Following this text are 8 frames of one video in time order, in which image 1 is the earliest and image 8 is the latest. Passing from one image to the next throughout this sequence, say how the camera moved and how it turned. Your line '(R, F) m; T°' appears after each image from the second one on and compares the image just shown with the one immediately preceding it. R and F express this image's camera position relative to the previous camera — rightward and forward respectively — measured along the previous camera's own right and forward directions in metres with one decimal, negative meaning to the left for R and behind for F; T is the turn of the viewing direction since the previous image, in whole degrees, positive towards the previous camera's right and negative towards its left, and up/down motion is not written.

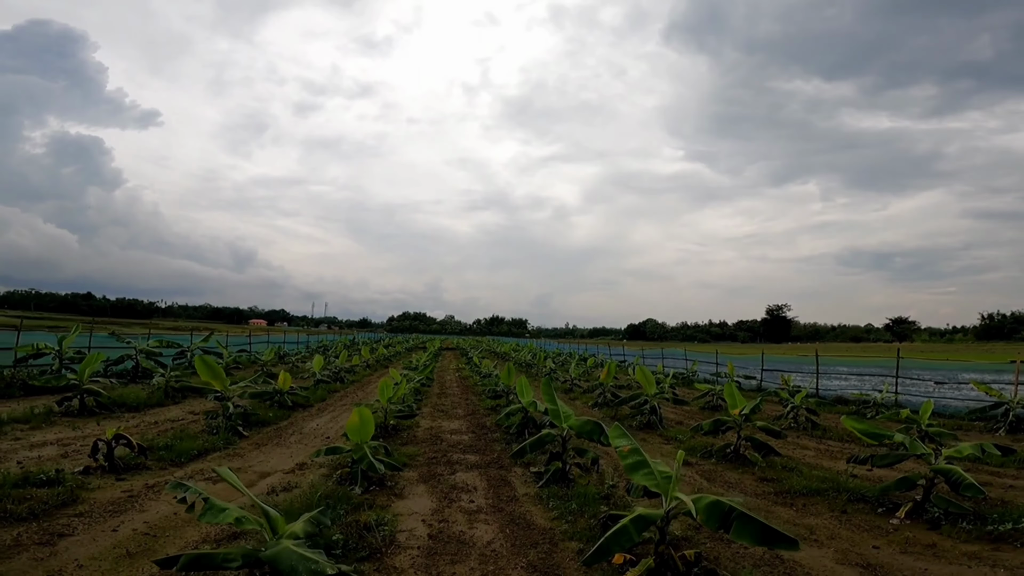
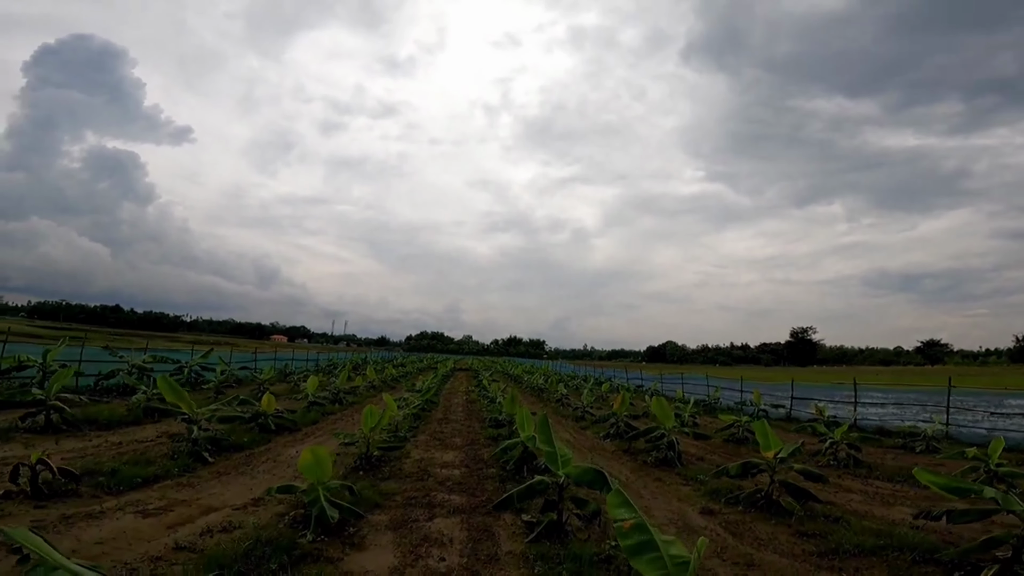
(+0.3, +0.9) m; -2°
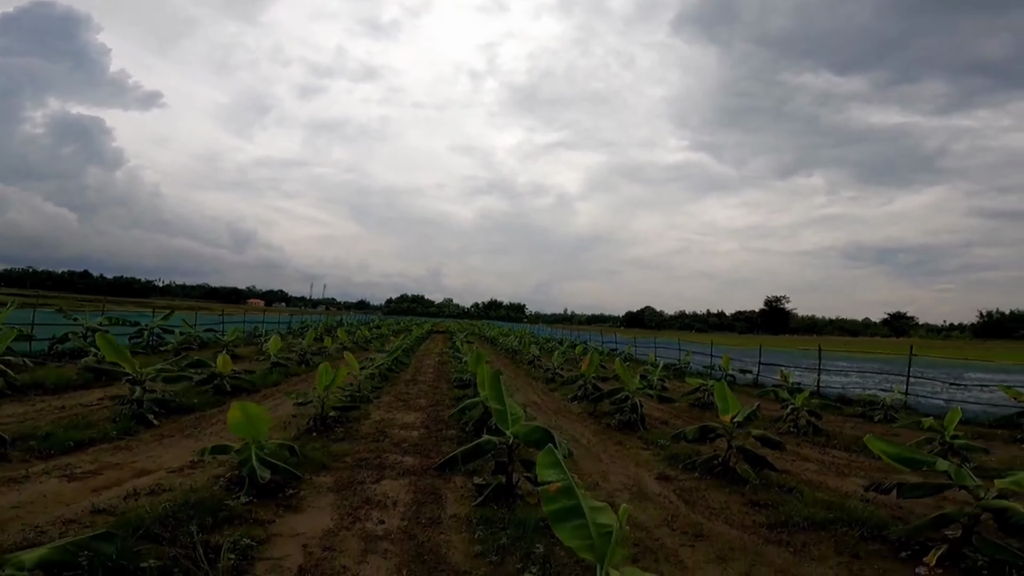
(+0.3, +0.3) m; +2°
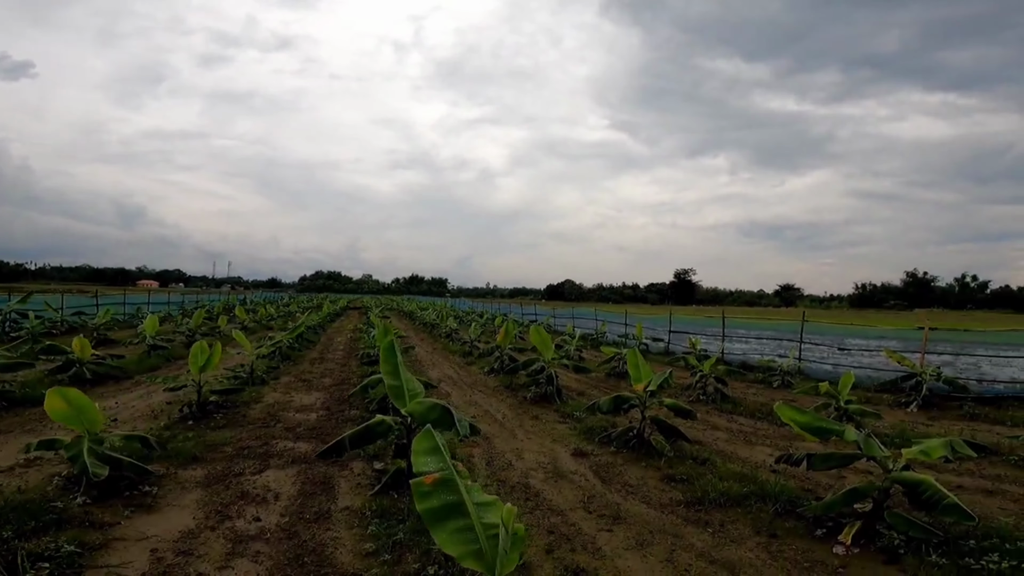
(+0.2, +0.5) m; +9°
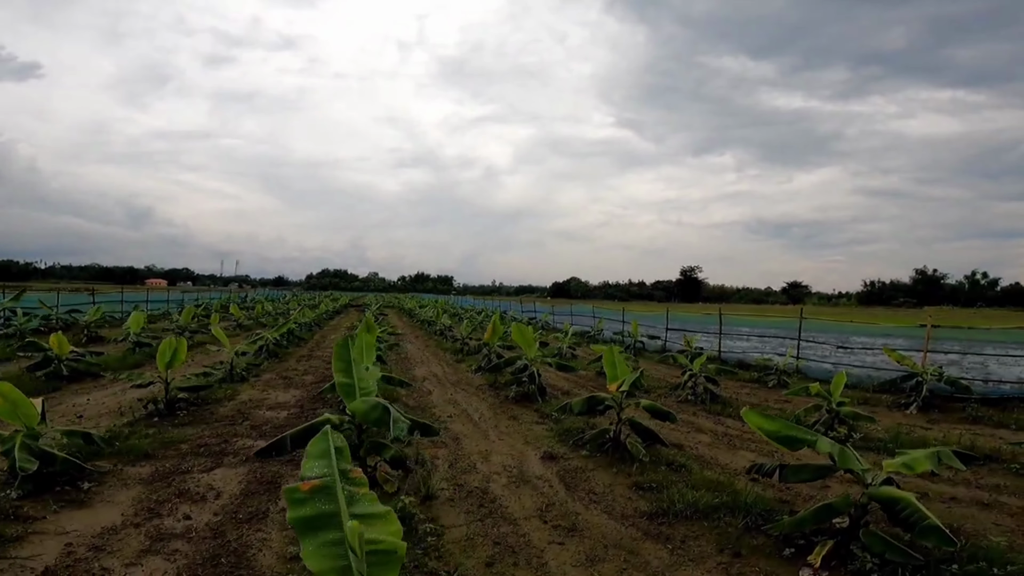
(+0.5, +0.4) m; -1°
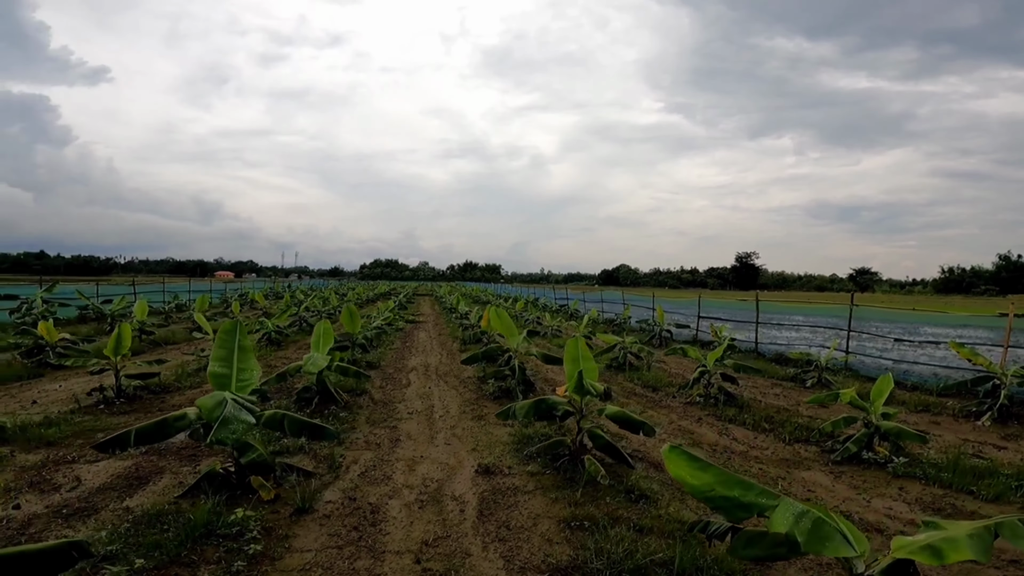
(+1.1, +1.3) m; -6°
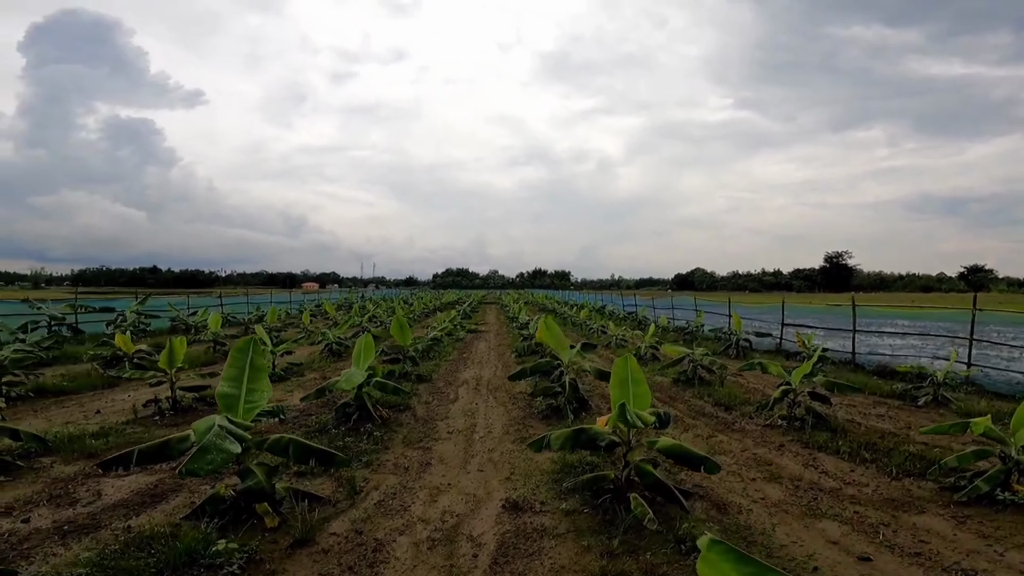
(+0.3, +0.7) m; -8°
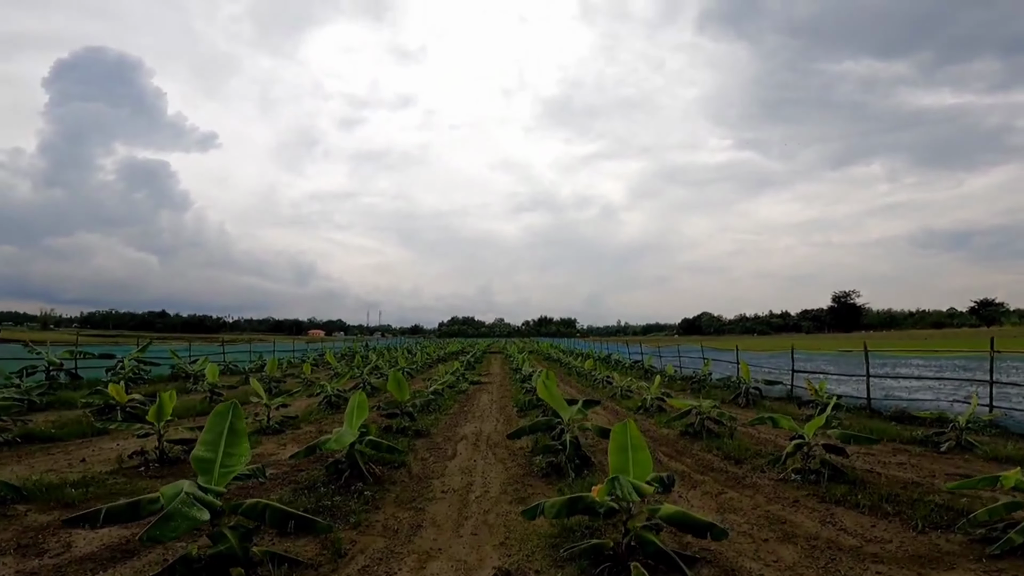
(+0.2, +0.2) m; -1°
